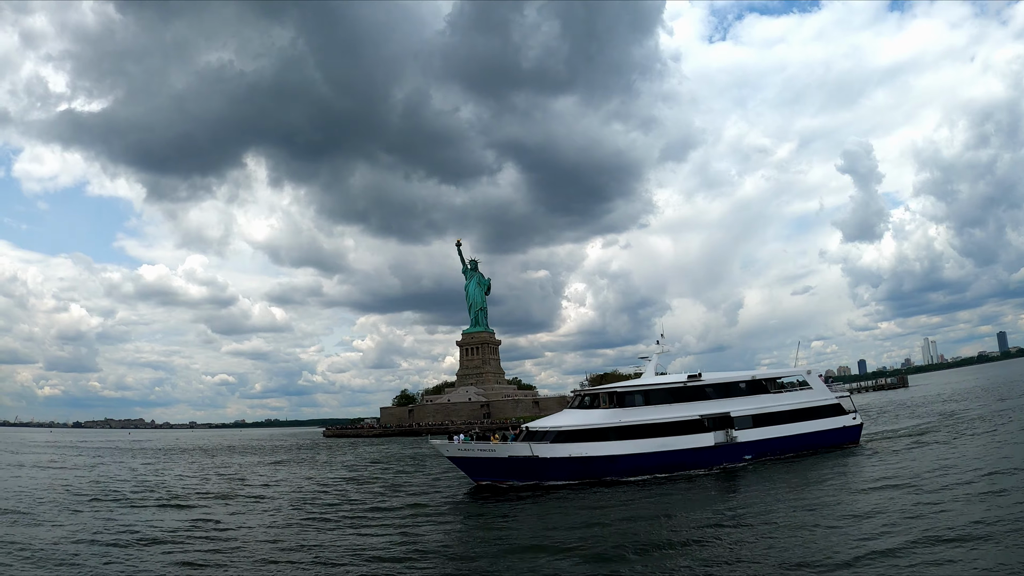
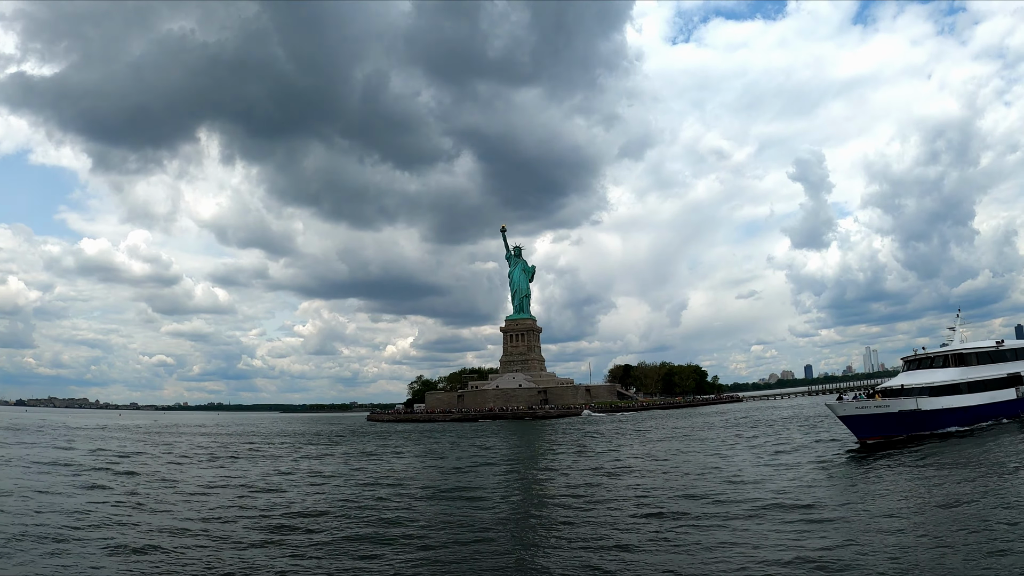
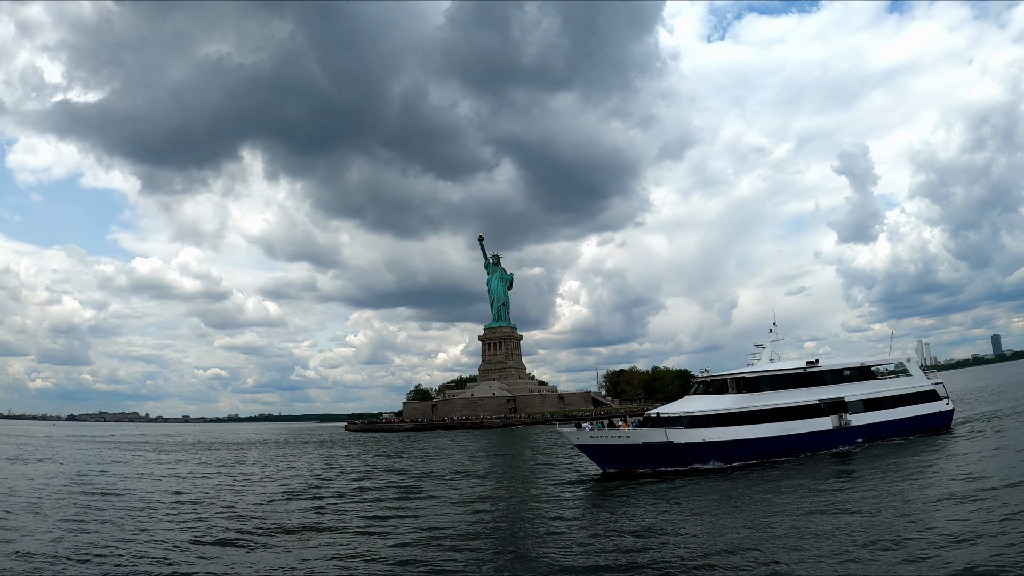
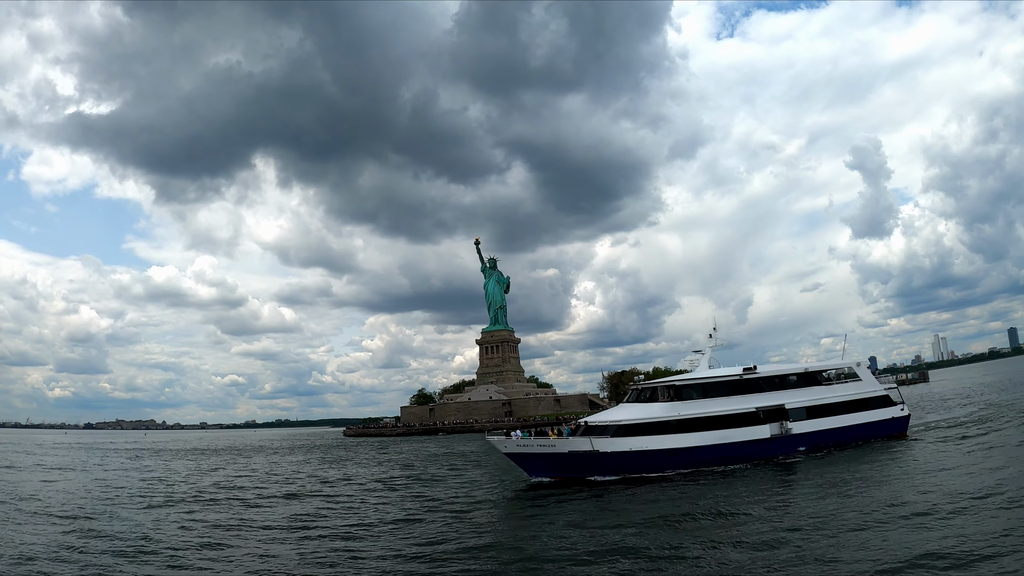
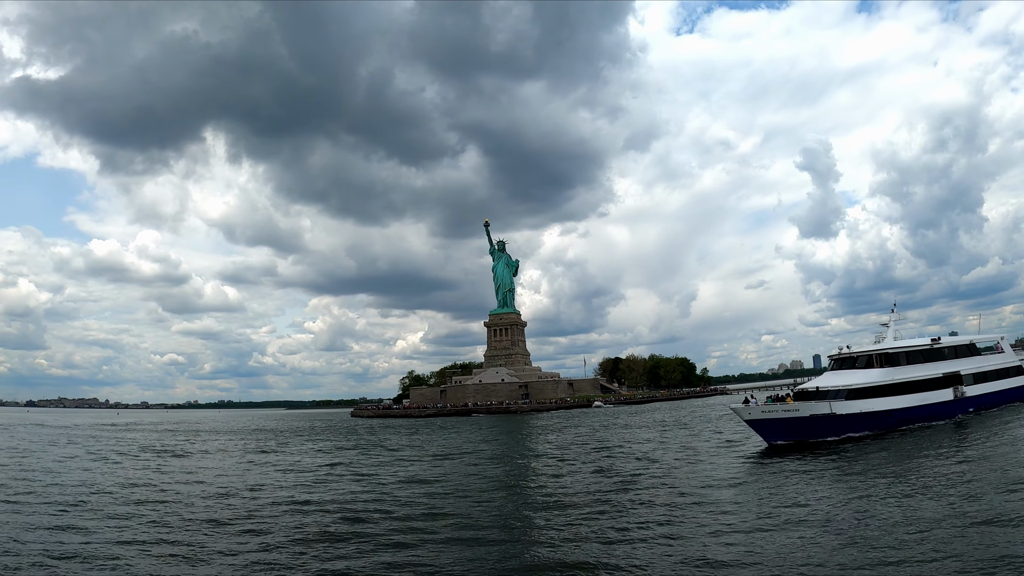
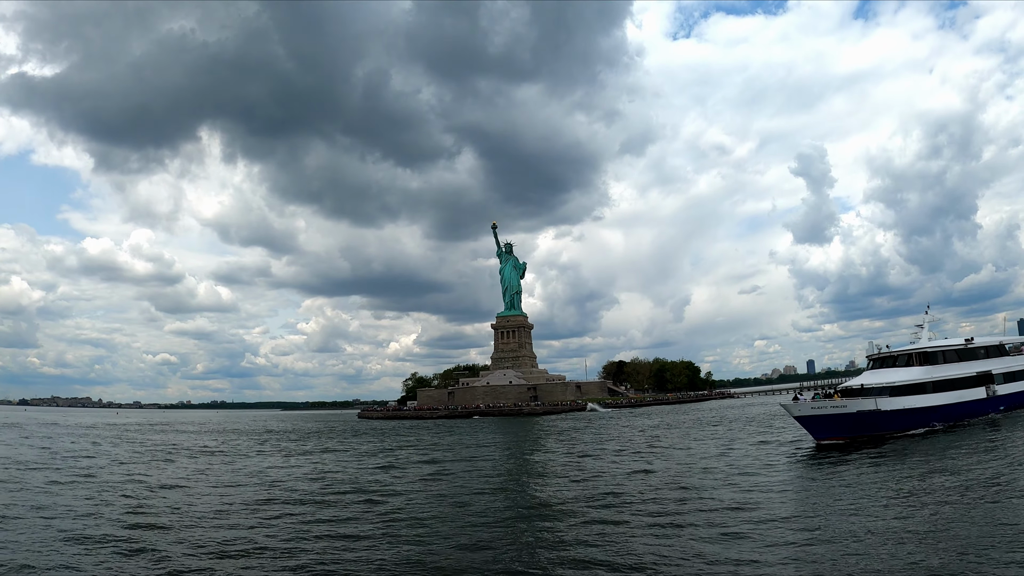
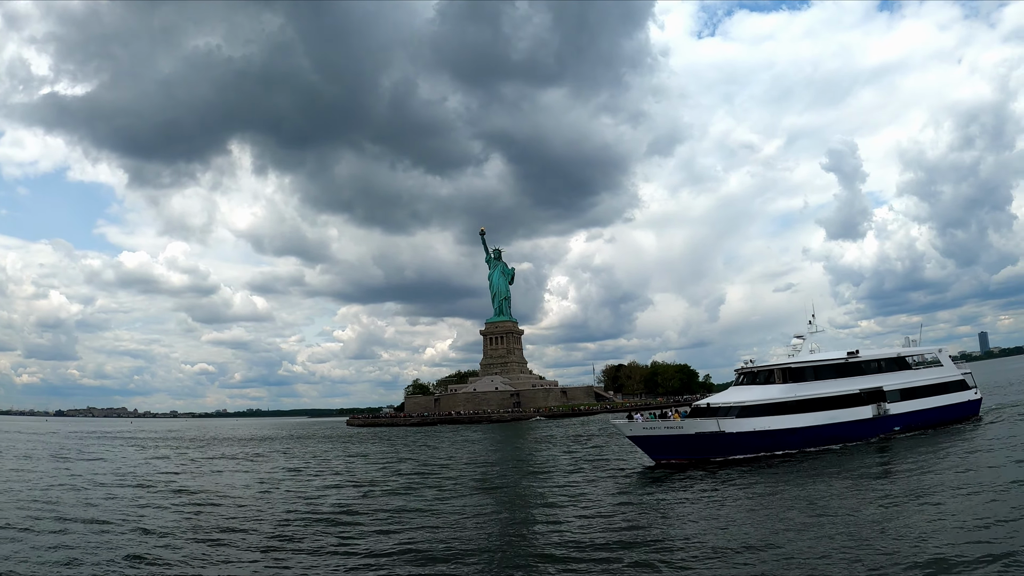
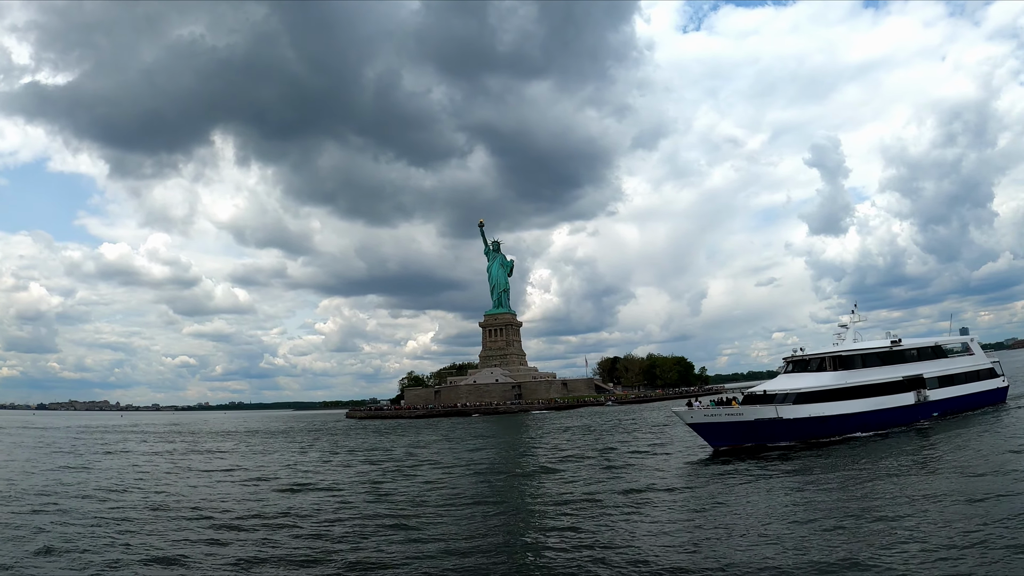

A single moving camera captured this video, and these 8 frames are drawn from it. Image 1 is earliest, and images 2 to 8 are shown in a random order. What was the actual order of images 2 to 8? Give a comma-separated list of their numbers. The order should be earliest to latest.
4, 3, 7, 8, 5, 6, 2
